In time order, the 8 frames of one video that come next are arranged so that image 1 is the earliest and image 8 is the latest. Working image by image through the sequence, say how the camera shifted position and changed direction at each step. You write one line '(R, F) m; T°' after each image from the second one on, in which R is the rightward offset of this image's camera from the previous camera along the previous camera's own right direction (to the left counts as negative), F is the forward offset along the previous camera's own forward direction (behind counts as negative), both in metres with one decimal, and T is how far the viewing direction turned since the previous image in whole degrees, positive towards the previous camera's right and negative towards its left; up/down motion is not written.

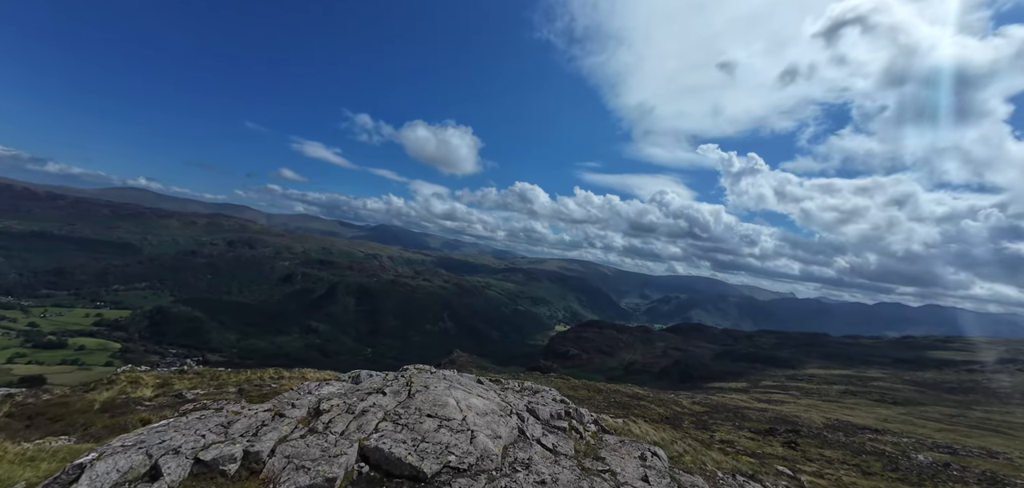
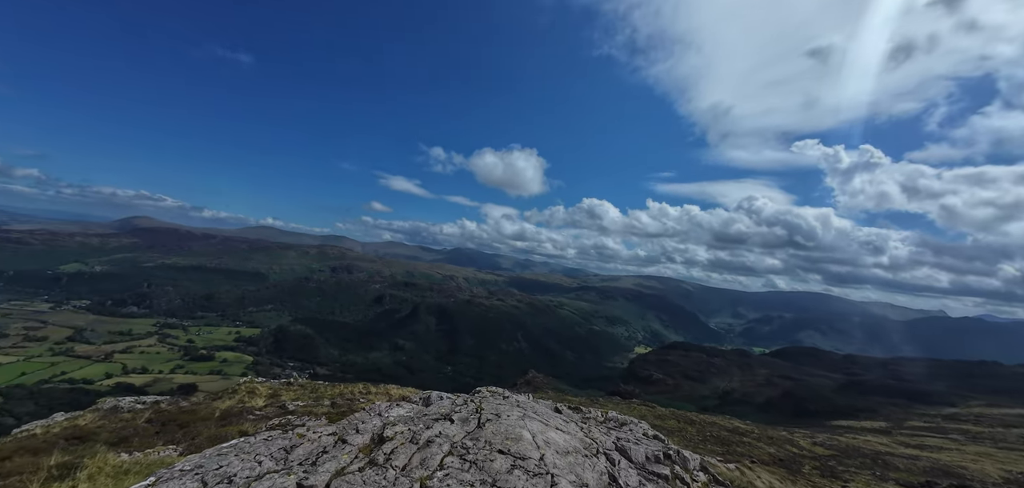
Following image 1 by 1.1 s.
(-0.1, +0.4) m; -10°
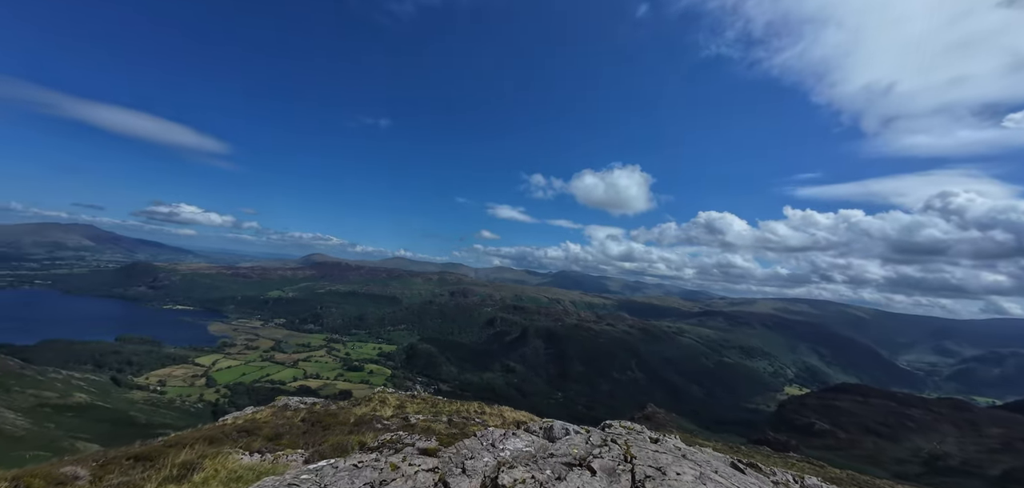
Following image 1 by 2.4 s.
(-0.2, +0.8) m; -15°
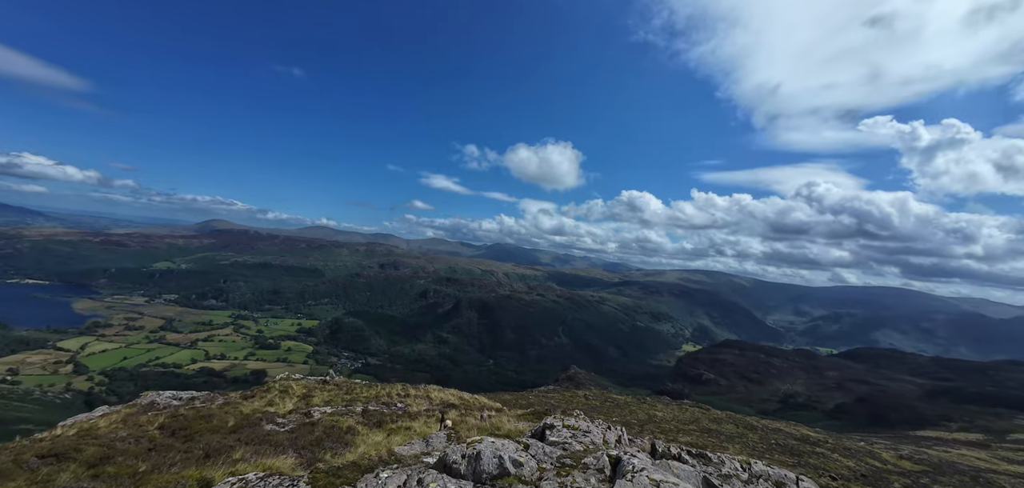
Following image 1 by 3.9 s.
(0.0, -0.5) m; +10°
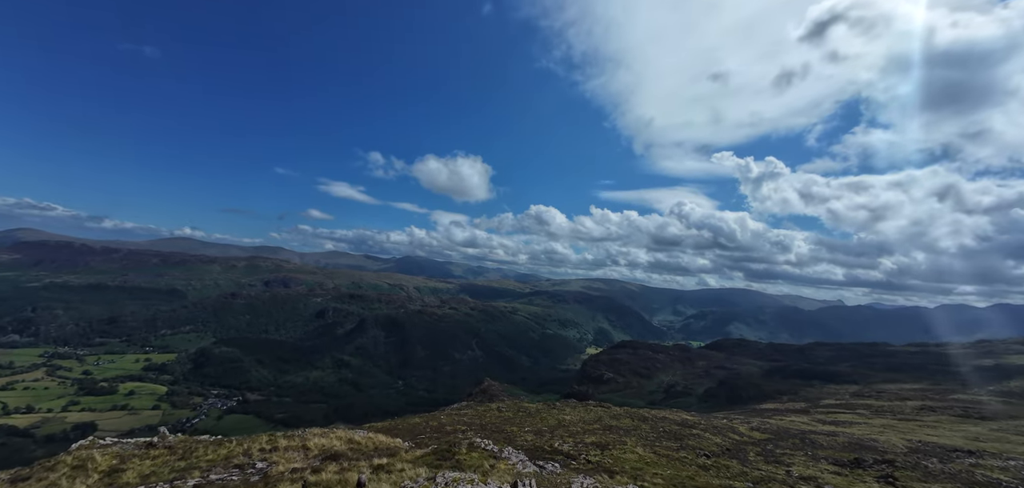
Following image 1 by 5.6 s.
(0.0, -0.4) m; +13°
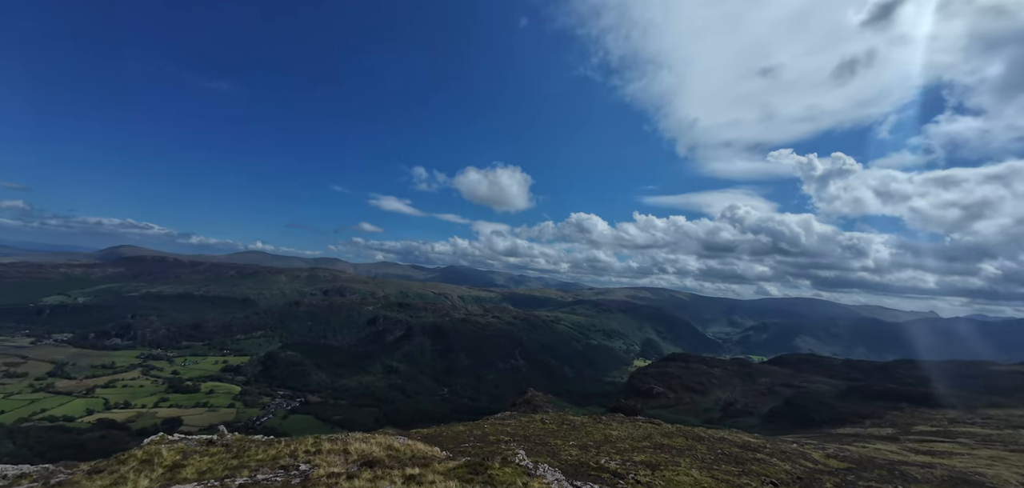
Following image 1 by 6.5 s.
(0.0, +0.3) m; -6°
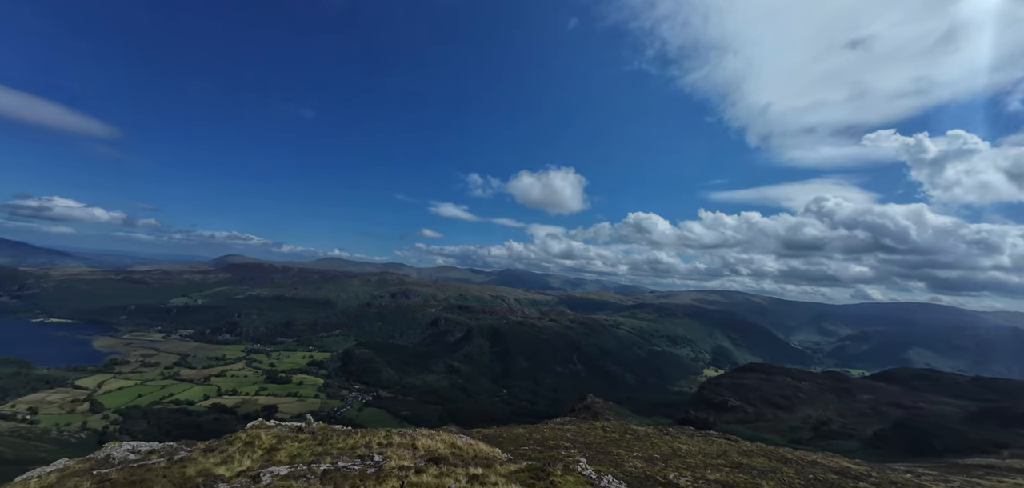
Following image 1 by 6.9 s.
(0.0, +0.4) m; -8°
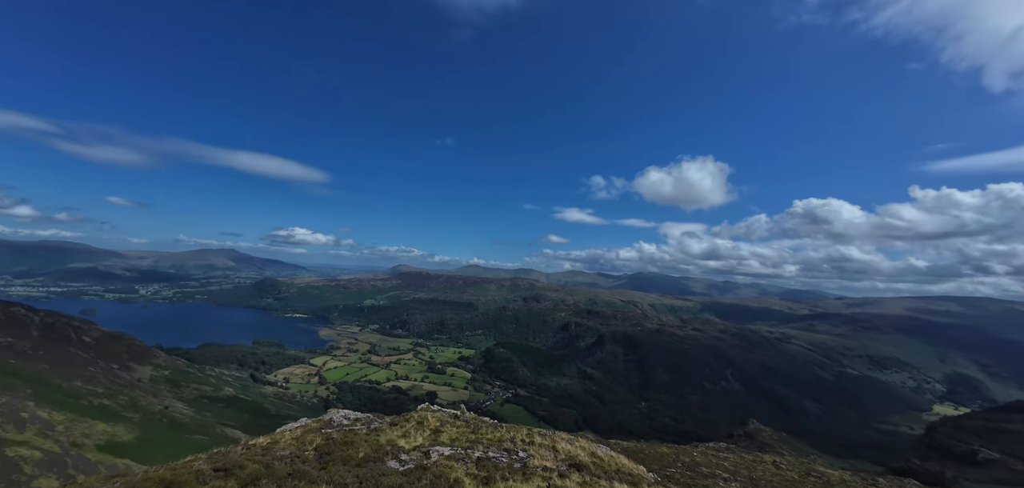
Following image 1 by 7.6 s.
(-0.2, +1.1) m; -19°
